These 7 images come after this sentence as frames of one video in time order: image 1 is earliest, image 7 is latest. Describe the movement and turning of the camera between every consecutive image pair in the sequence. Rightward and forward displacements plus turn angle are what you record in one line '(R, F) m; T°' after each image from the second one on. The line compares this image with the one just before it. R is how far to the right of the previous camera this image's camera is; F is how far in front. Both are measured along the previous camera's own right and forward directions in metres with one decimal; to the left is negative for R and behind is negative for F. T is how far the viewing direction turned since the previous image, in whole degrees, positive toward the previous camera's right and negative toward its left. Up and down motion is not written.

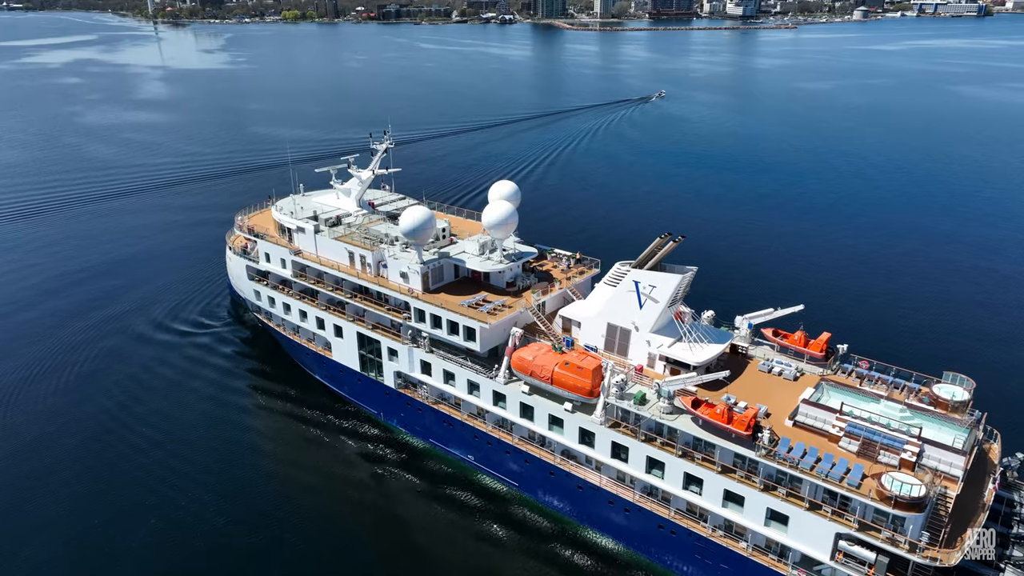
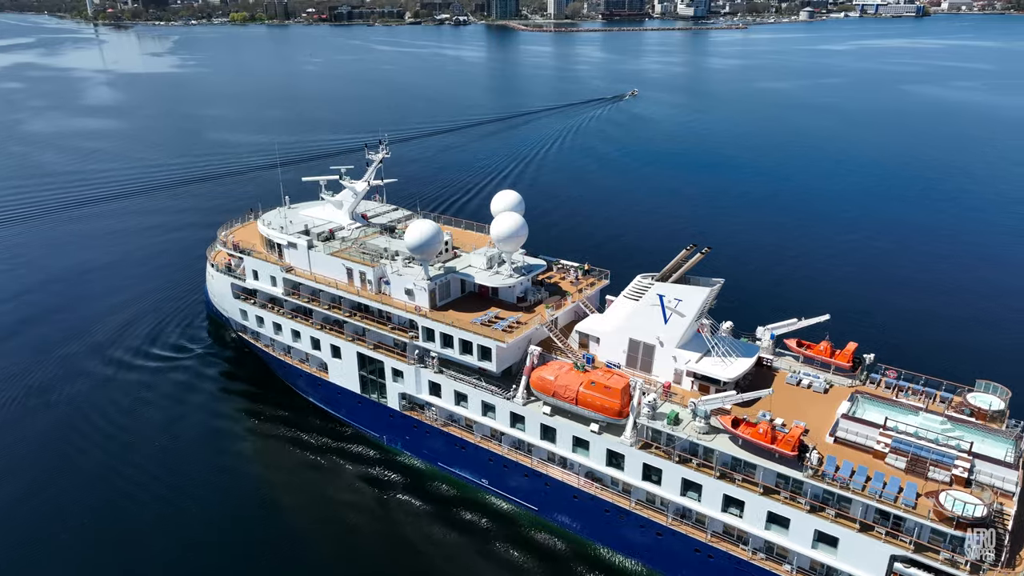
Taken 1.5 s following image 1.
(-2.3, +1.4) m; +3°
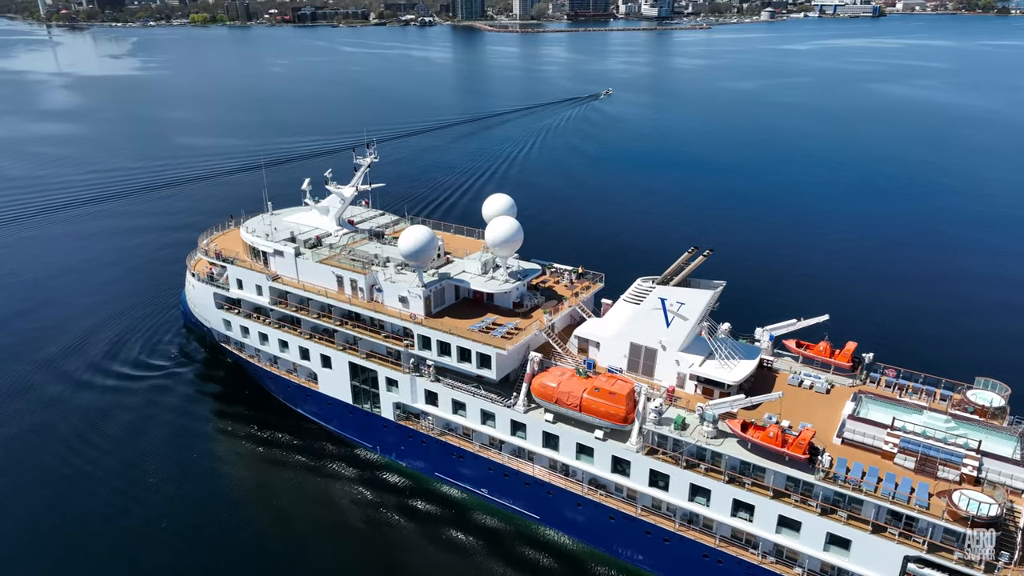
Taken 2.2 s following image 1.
(-1.1, +0.6) m; +2°
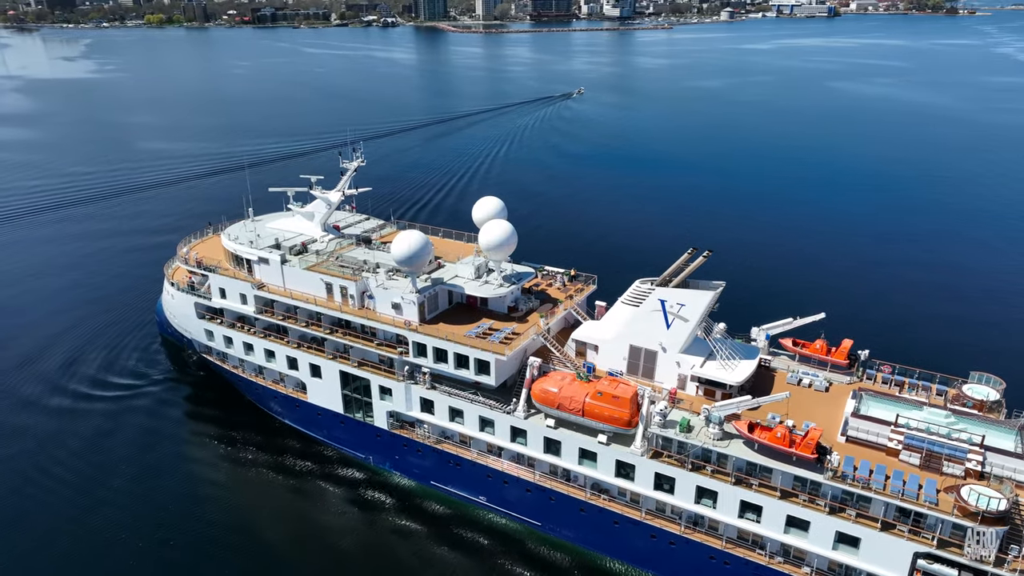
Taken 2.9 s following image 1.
(-1.1, +0.5) m; +2°
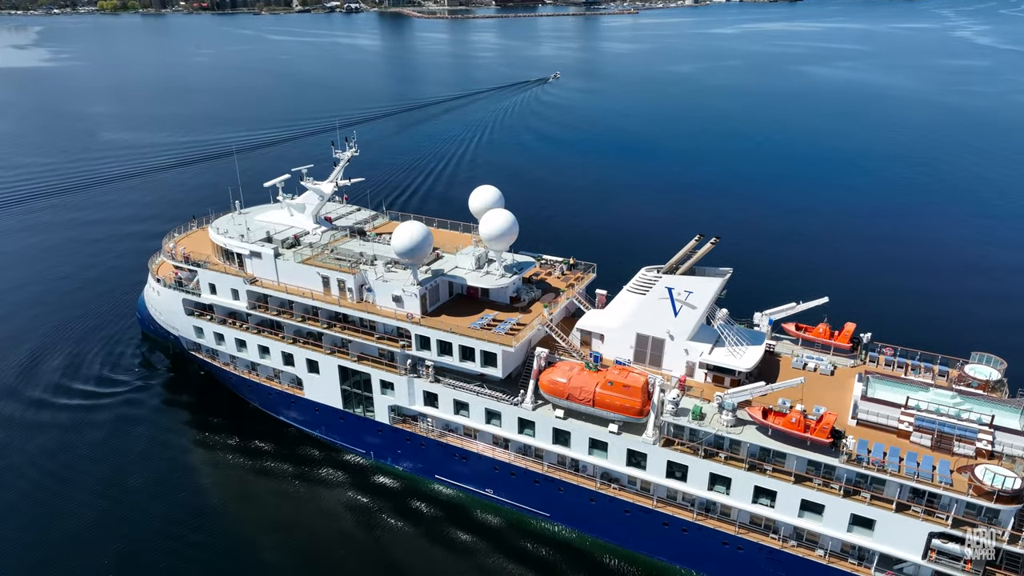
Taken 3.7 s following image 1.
(-1.3, +0.4) m; +2°
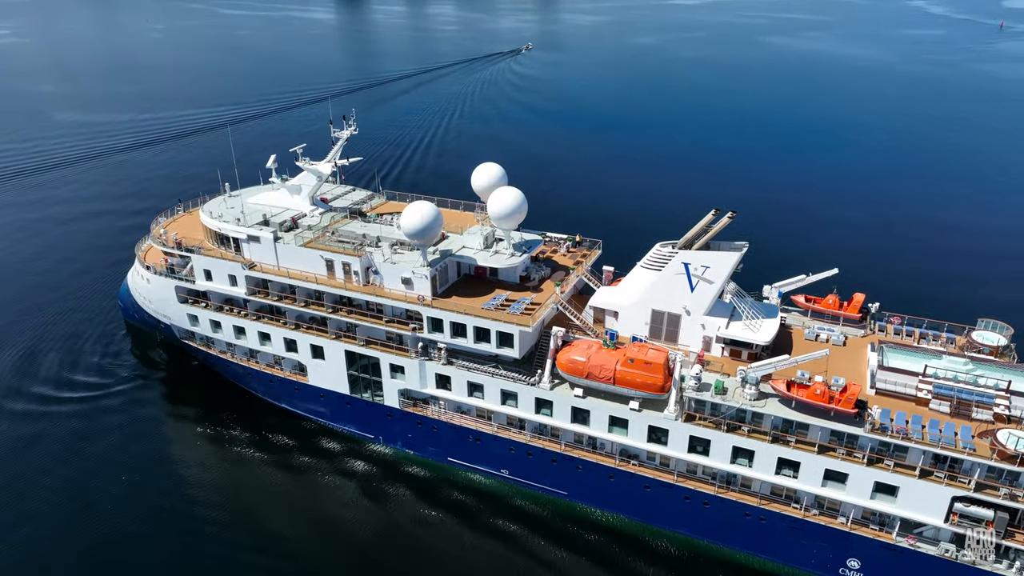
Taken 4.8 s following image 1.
(-1.9, +0.4) m; +3°
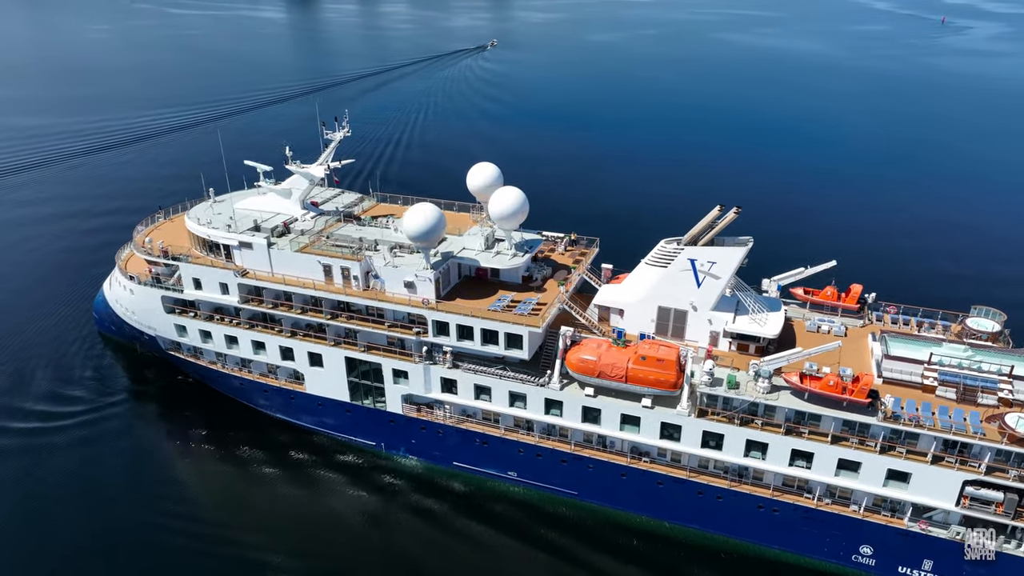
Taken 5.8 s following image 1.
(-1.7, +0.3) m; +3°
